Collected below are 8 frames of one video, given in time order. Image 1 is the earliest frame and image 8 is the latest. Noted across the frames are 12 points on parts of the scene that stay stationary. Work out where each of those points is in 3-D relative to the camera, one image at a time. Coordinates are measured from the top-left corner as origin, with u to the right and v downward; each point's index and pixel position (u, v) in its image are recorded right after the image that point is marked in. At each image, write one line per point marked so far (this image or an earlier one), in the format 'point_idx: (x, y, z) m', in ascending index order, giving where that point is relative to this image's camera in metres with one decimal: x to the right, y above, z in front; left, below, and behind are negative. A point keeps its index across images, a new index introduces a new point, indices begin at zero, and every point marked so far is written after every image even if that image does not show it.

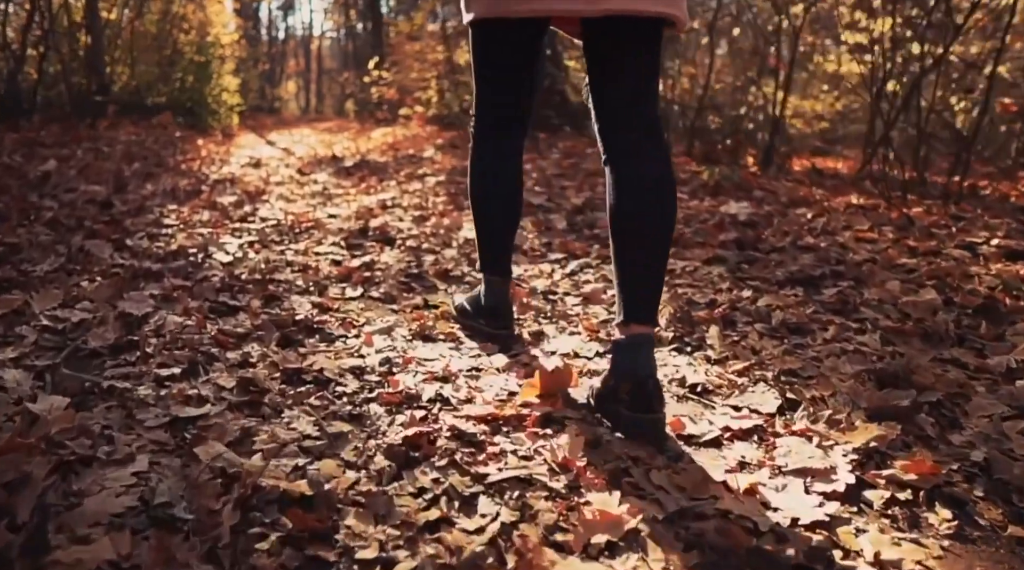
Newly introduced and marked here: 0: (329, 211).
0: (-1.2, +0.5, +6.7) m
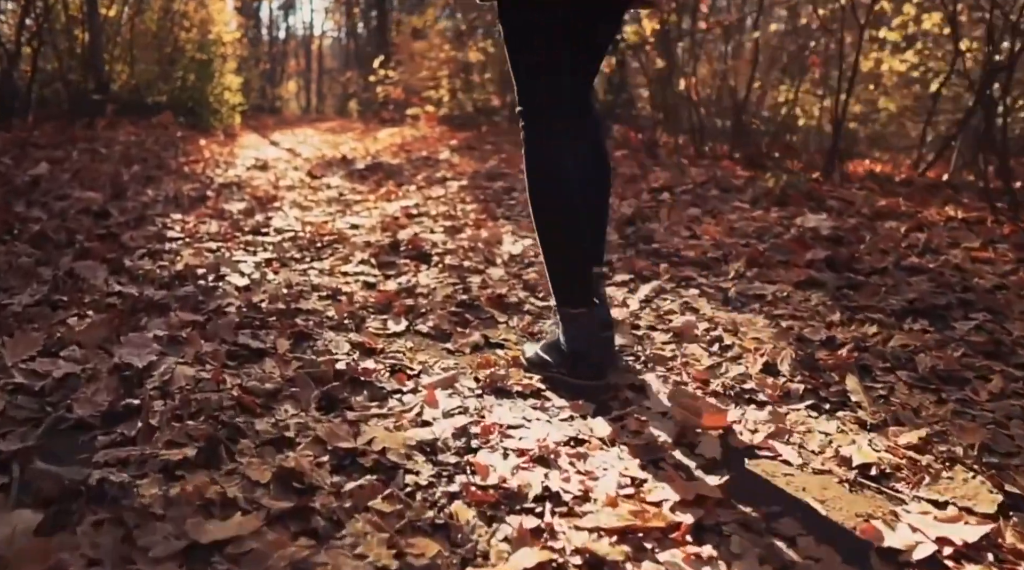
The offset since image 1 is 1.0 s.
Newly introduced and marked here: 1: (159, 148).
0: (-1.0, +0.4, +6.0) m
1: (-3.4, +1.3, +9.6) m
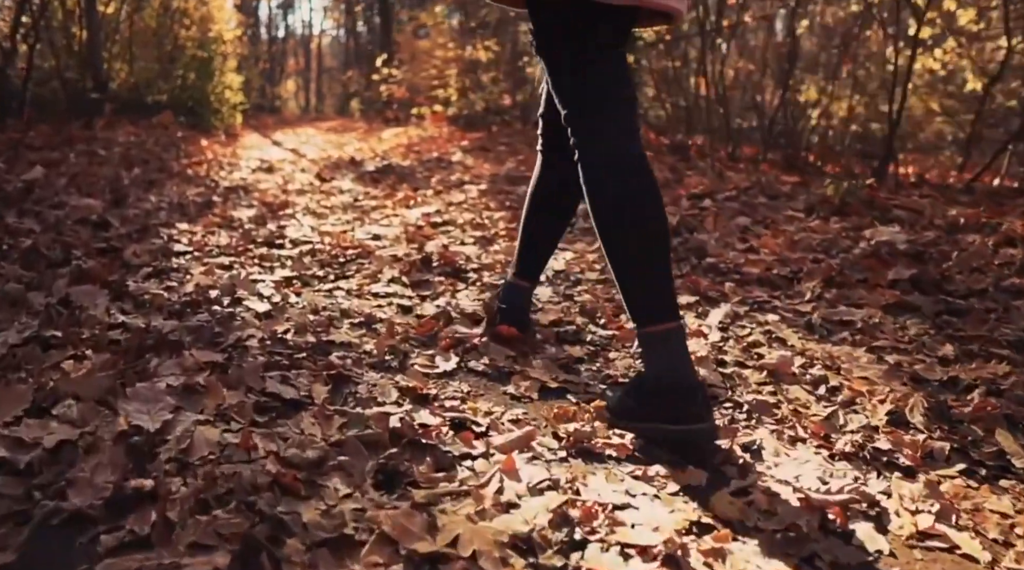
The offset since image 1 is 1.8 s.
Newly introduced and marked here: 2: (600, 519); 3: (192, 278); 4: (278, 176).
0: (-0.8, +0.3, +5.6) m
1: (-3.2, +1.2, +9.1) m
2: (+0.2, -0.4, +1.9) m
3: (-1.2, 0.0, +3.7) m
4: (-2.1, +1.0, +9.0) m
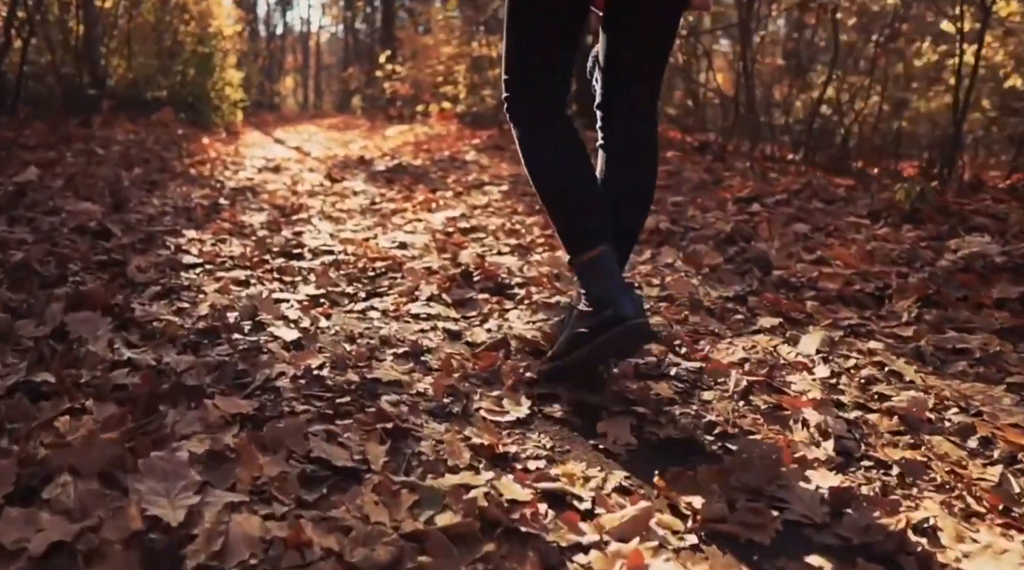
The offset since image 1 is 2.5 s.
0: (-0.6, +0.3, +5.1) m
1: (-3.0, +1.2, +8.6) m
2: (+0.4, -0.5, +1.4) m
3: (-1.0, 0.0, +3.2) m
4: (-1.9, +0.9, +8.5) m
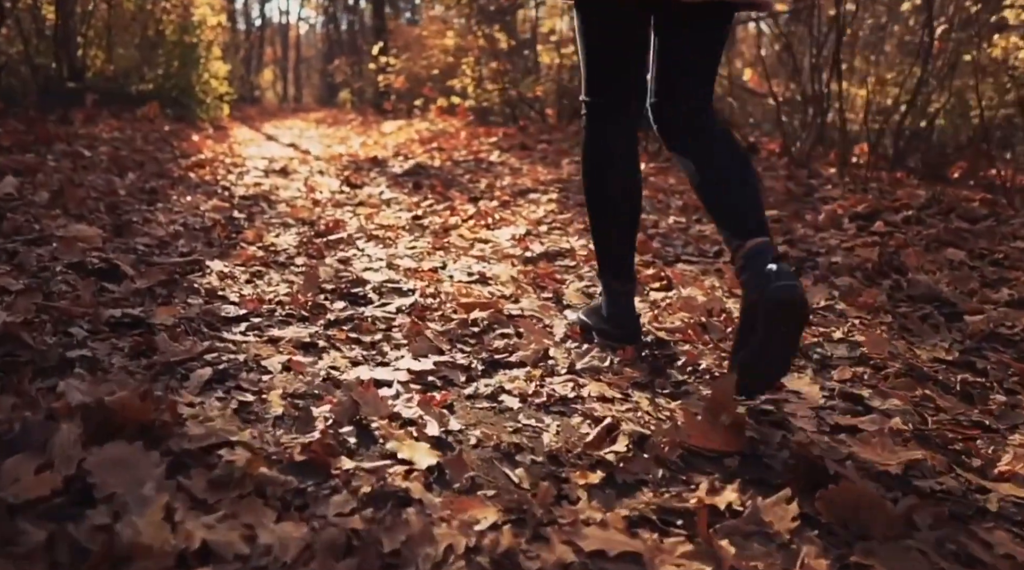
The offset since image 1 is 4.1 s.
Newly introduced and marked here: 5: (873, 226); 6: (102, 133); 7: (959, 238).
0: (-0.2, +0.1, +4.1) m
1: (-2.7, +1.0, +7.5) m
2: (+0.9, -0.7, +0.4) m
3: (-0.5, -0.2, +2.2) m
4: (-1.6, +0.8, +7.4) m
5: (+1.8, +0.3, +4.9) m
6: (-3.1, +1.1, +7.5) m
7: (+2.0, +0.2, +4.5) m
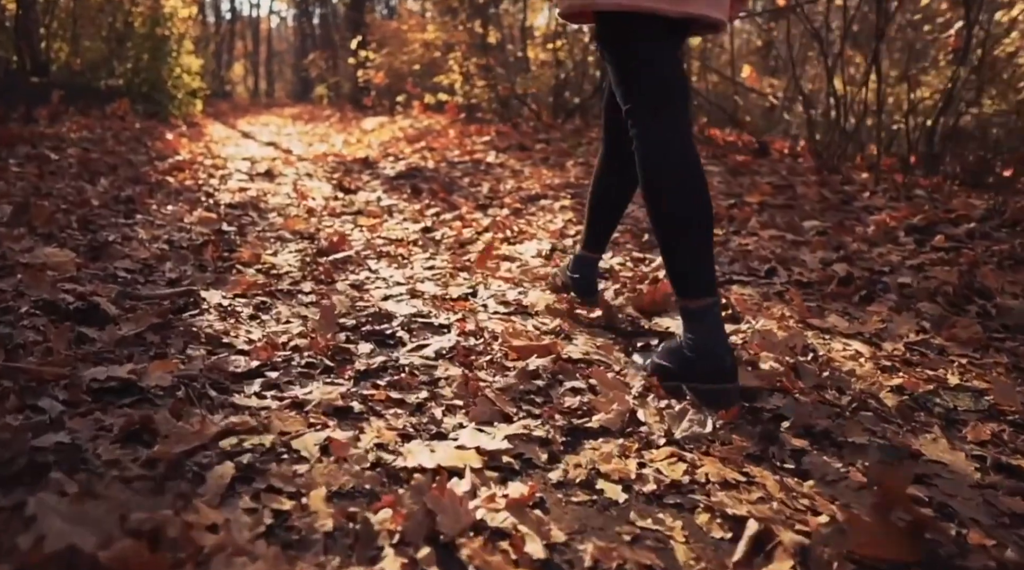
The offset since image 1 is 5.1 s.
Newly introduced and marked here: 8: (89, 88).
0: (-0.1, 0.0, +3.6) m
1: (-2.7, +0.9, +6.9) m
2: (+1.1, -0.8, -0.1) m
3: (-0.3, -0.3, +1.7) m
4: (-1.6, +0.7, +6.9) m
5: (+1.9, +0.2, +4.4) m
6: (-3.0, +1.1, +6.9) m
7: (+2.1, +0.1, +4.0) m
8: (-3.6, +1.7, +8.6) m
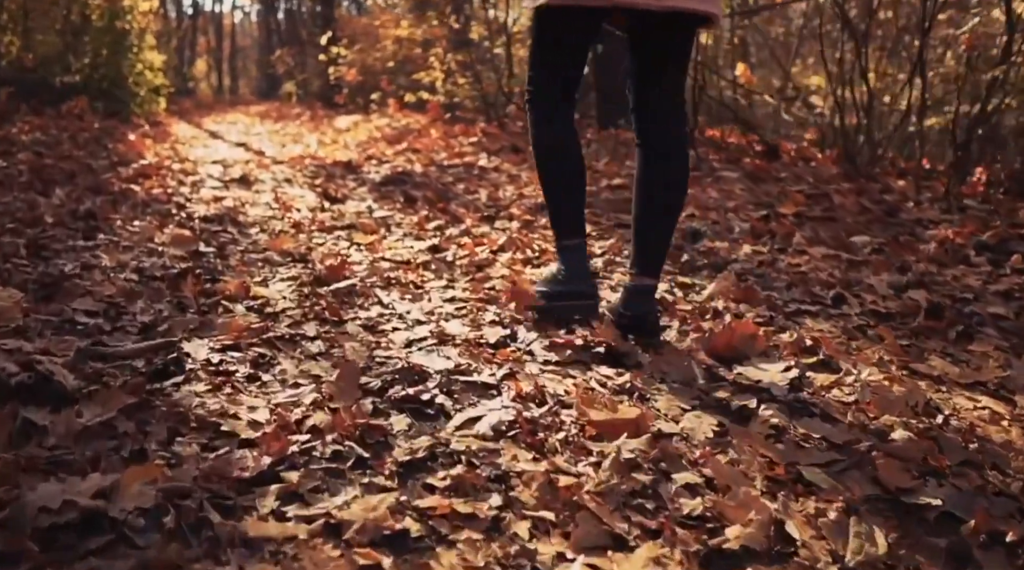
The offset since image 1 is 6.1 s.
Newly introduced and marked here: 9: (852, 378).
0: (+0.1, -0.1, +3.0) m
1: (-2.7, +0.8, +6.3) m
2: (+1.4, -0.9, -0.6) m
3: (-0.1, -0.4, +1.1) m
4: (-1.6, +0.6, +6.2) m
5: (+2.0, +0.1, +3.9) m
6: (-3.0, +0.9, +6.2) m
7: (+2.2, 0.0, +3.5) m
8: (-3.7, +1.6, +7.9) m
9: (+0.9, -0.2, +2.6) m
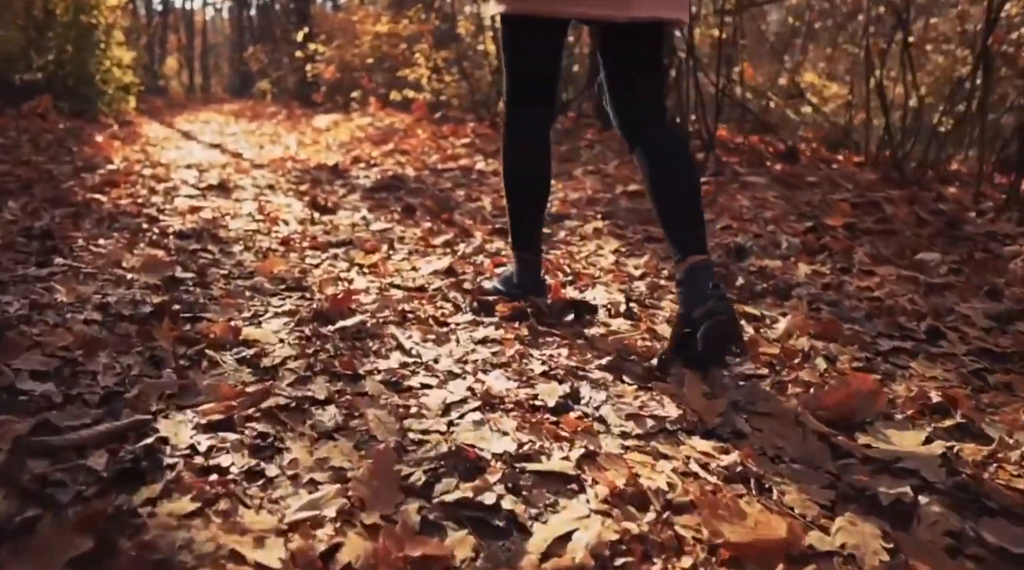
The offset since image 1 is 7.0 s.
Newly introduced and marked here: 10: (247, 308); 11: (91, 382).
0: (+0.2, -0.2, +2.4) m
1: (-2.6, +0.7, +5.6) m
2: (+1.6, -1.0, -1.1) m
3: (0.0, -0.5, +0.6) m
4: (-1.5, +0.5, +5.6) m
5: (+2.1, 0.0, +3.4) m
6: (-3.0, +0.8, +5.5) m
7: (+2.4, -0.1, +3.0) m
8: (-3.7, +1.5, +7.2) m
9: (+1.0, -0.3, +2.1) m
10: (-0.8, -0.1, +2.9) m
11: (-0.8, -0.2, +2.0) m
